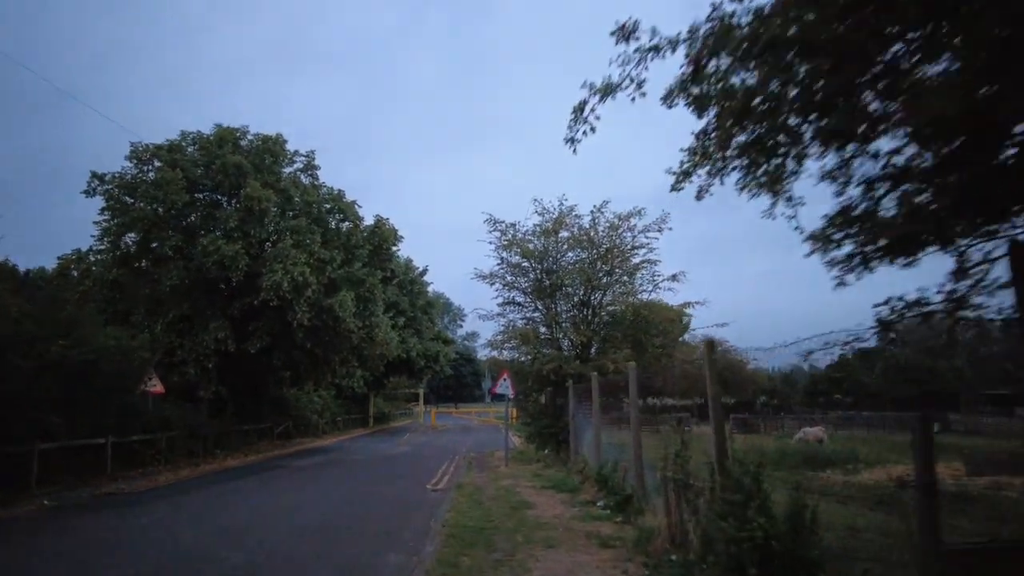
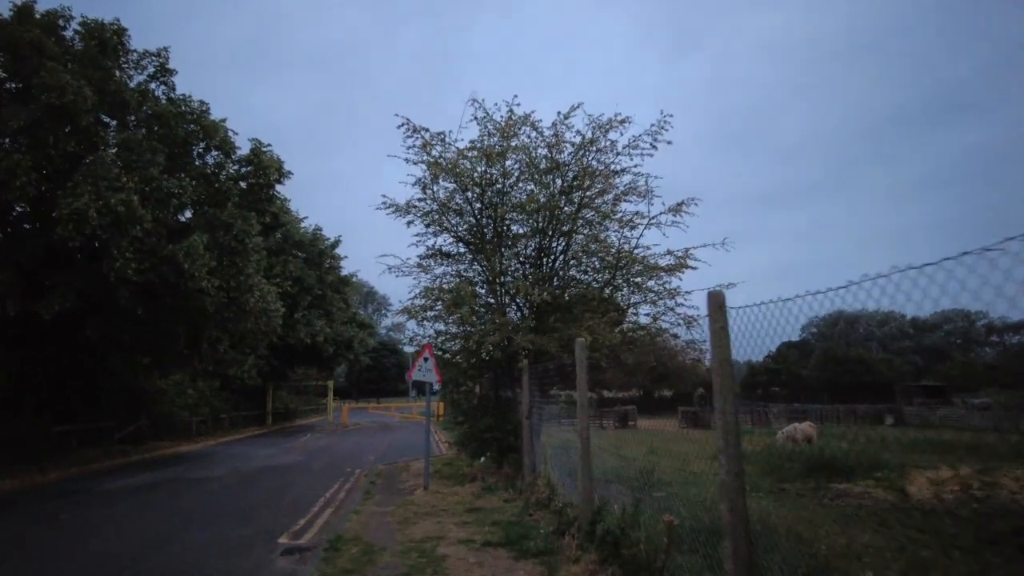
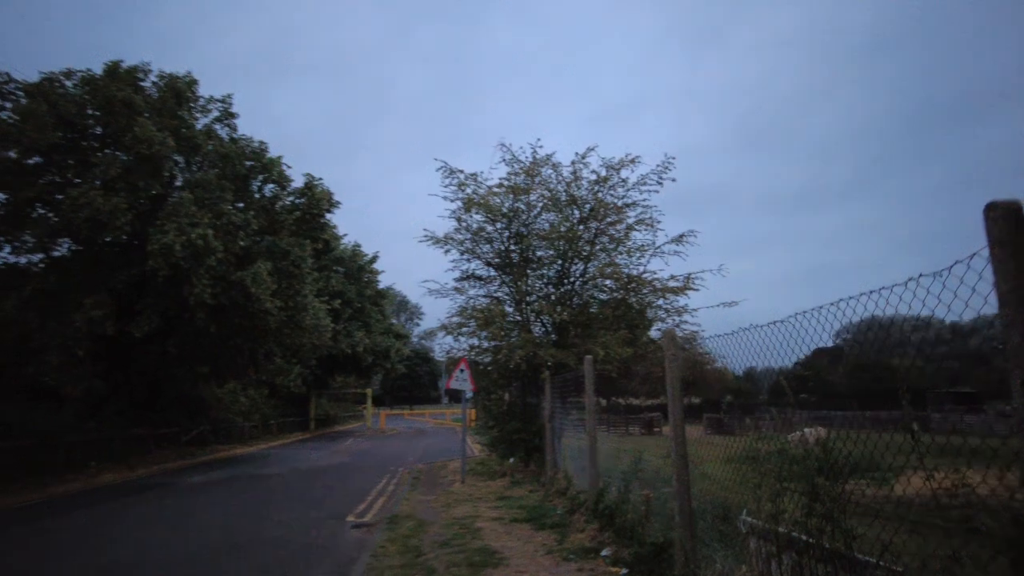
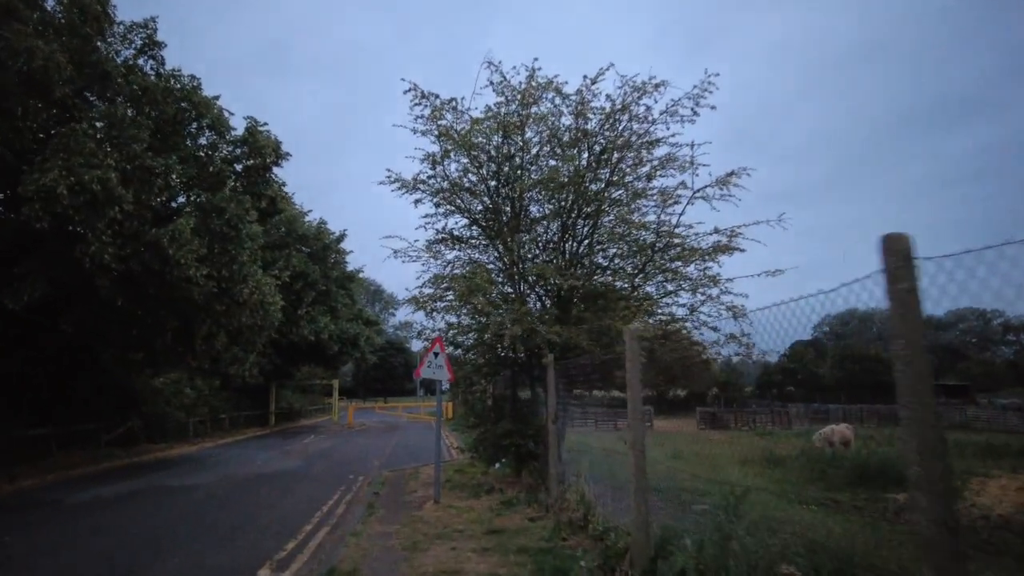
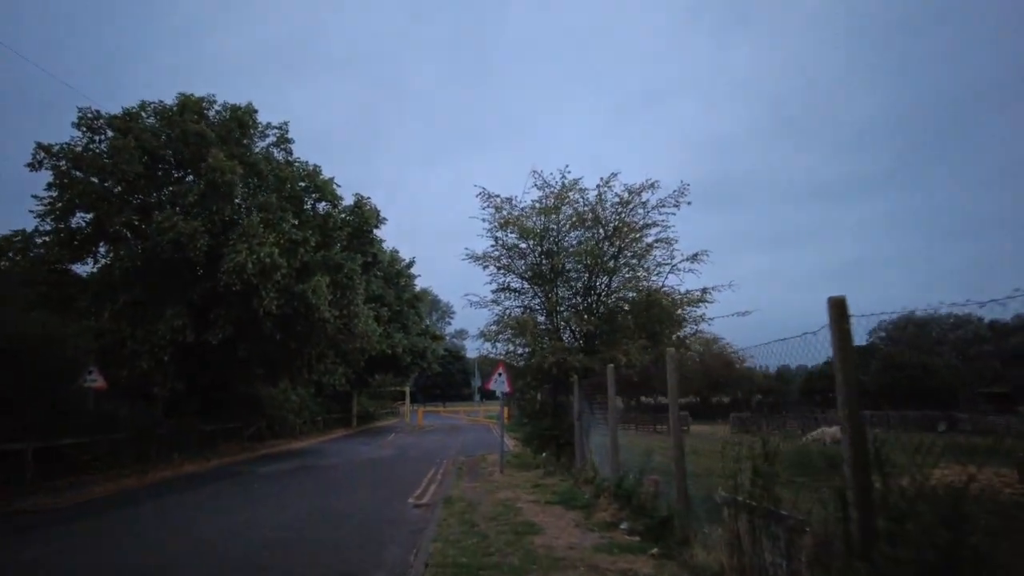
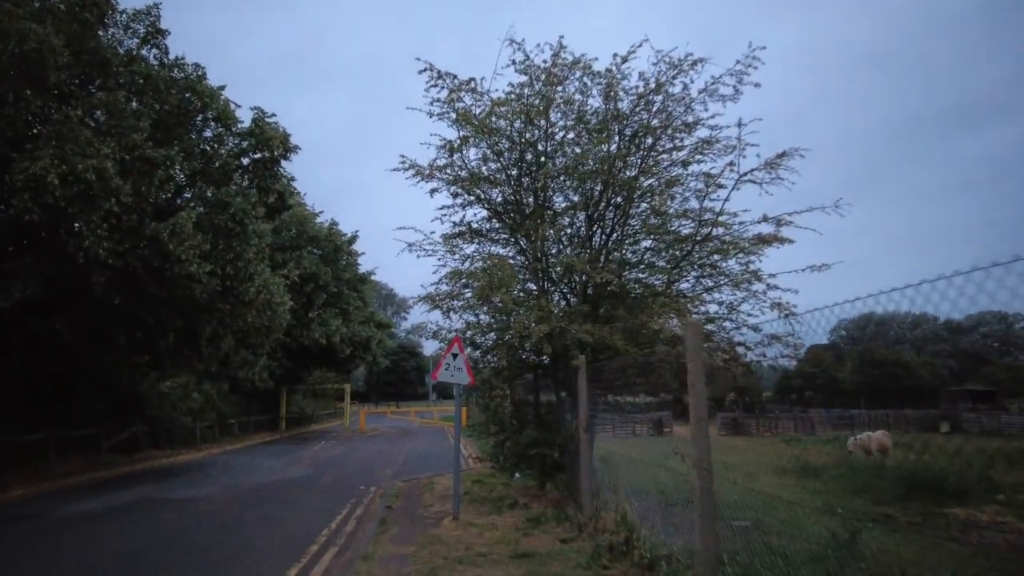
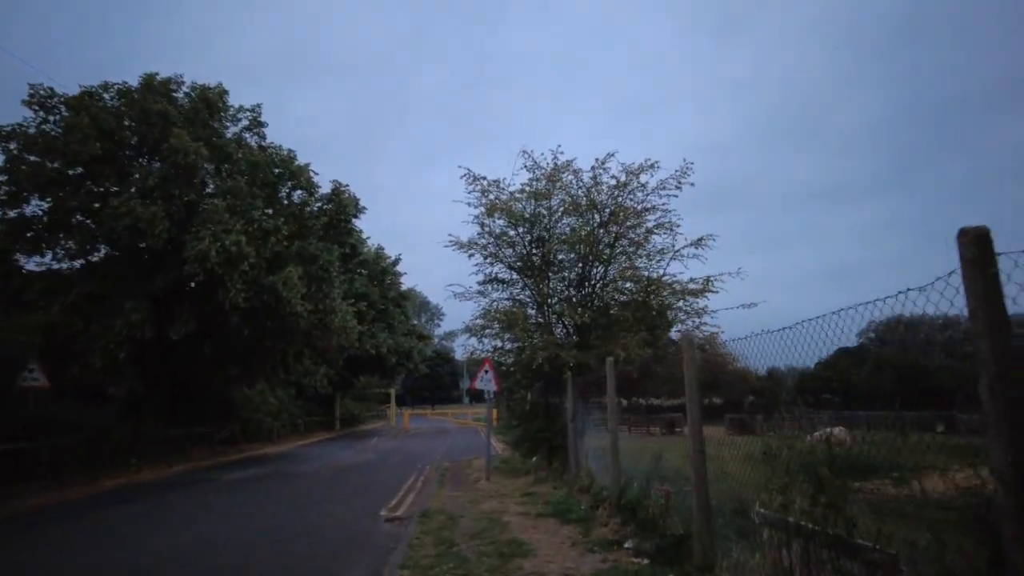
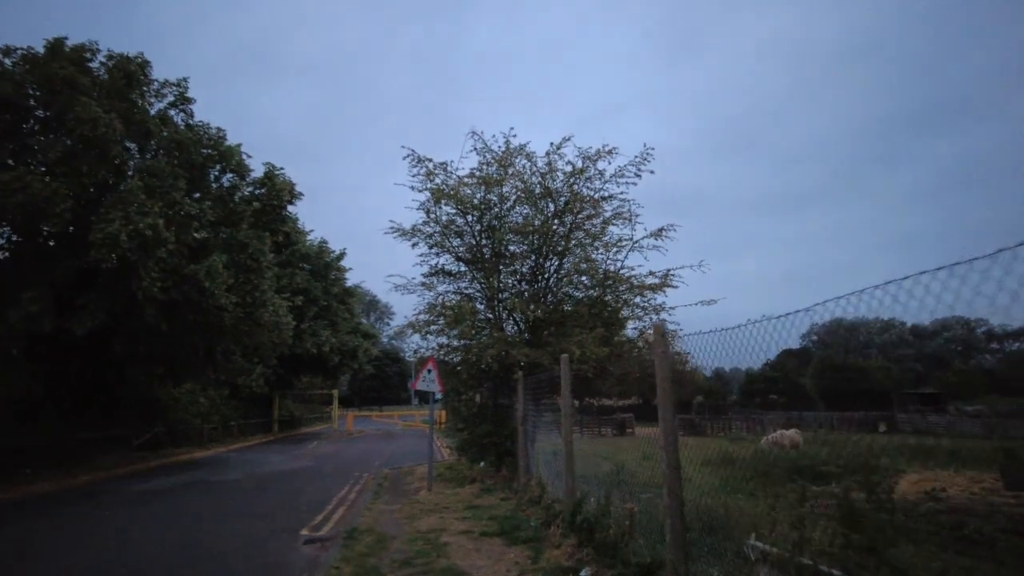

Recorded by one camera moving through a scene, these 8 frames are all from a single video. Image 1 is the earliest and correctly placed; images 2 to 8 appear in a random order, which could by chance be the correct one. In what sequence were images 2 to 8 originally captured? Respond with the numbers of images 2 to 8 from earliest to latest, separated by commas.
5, 7, 3, 8, 2, 4, 6
